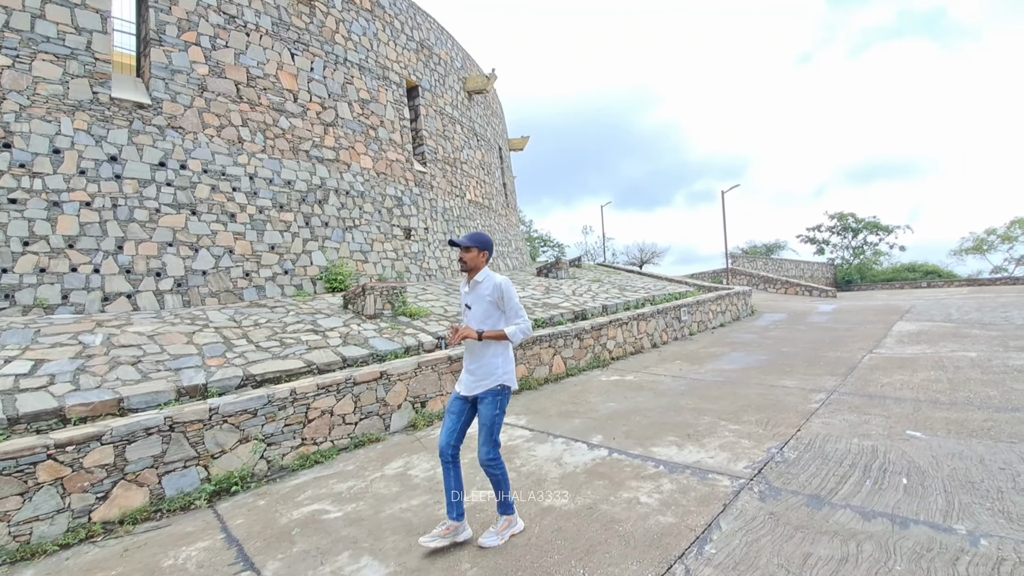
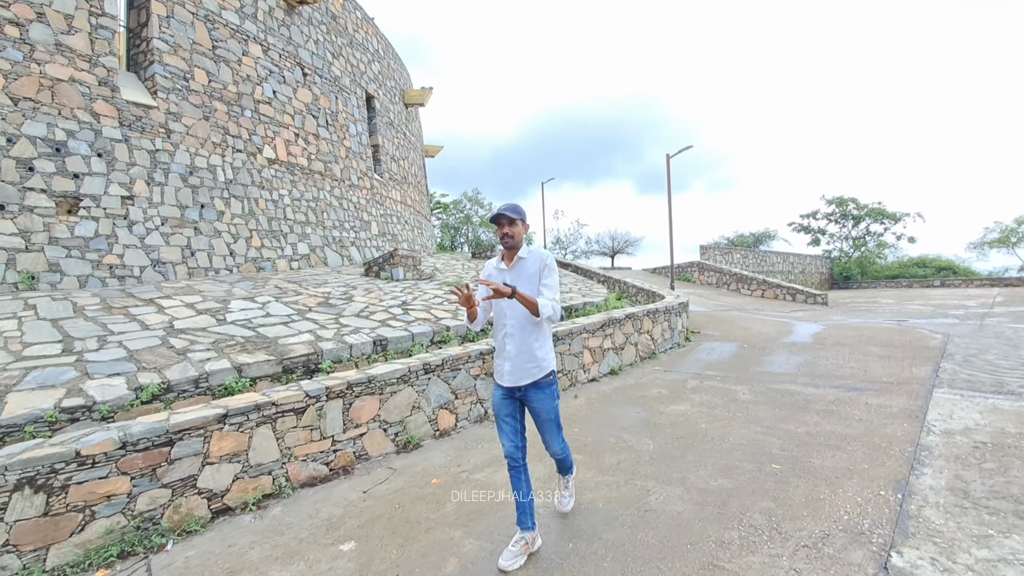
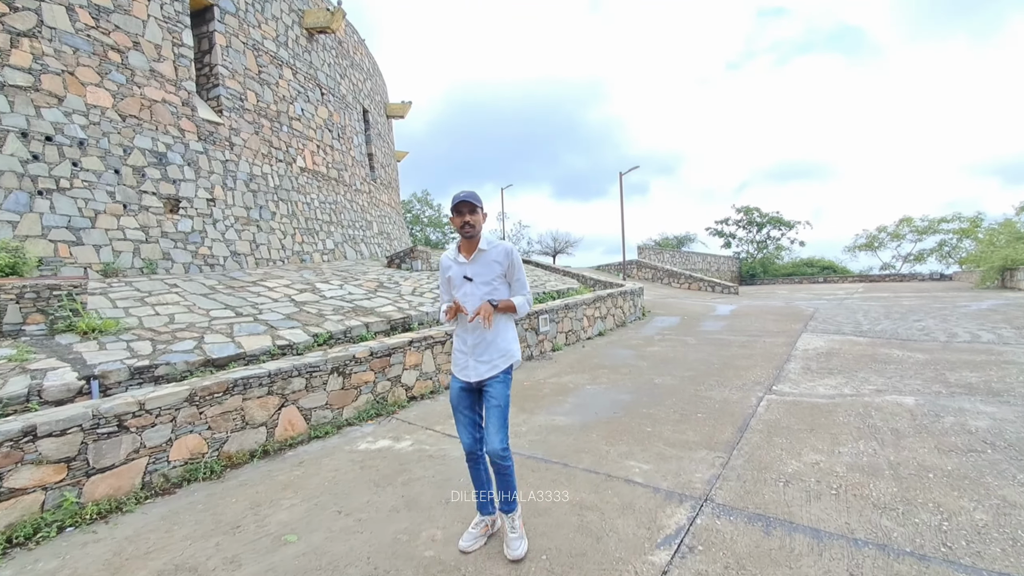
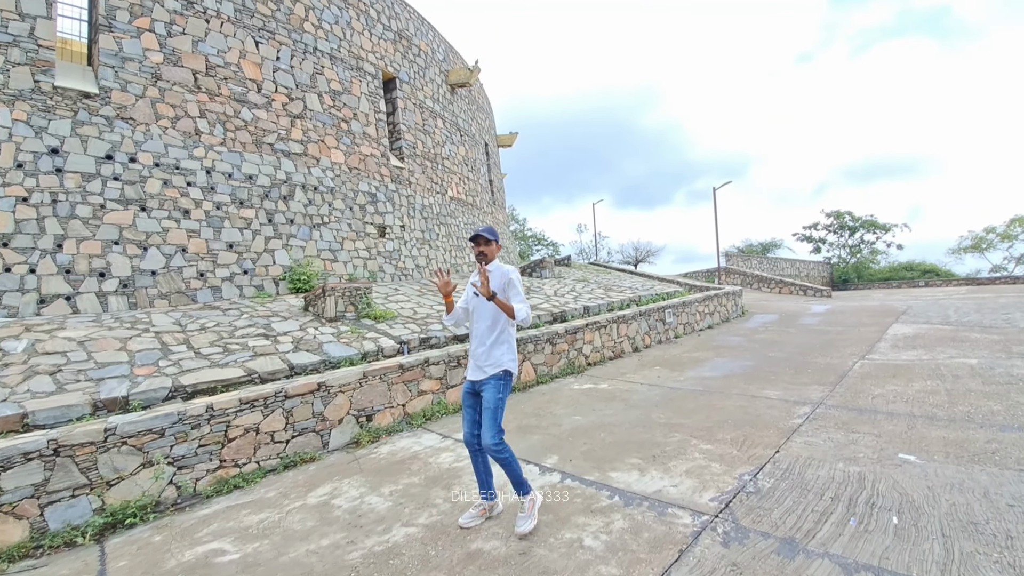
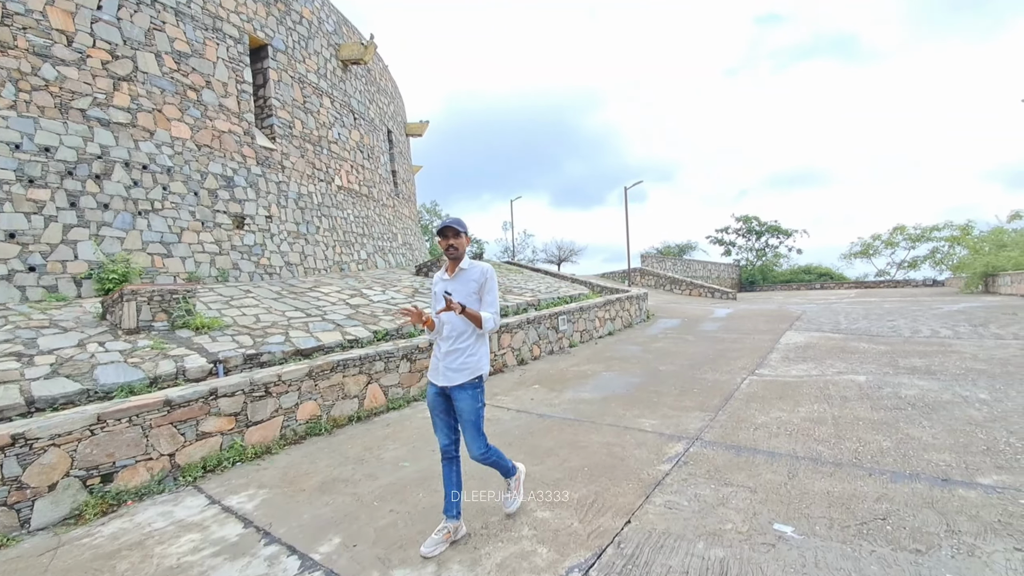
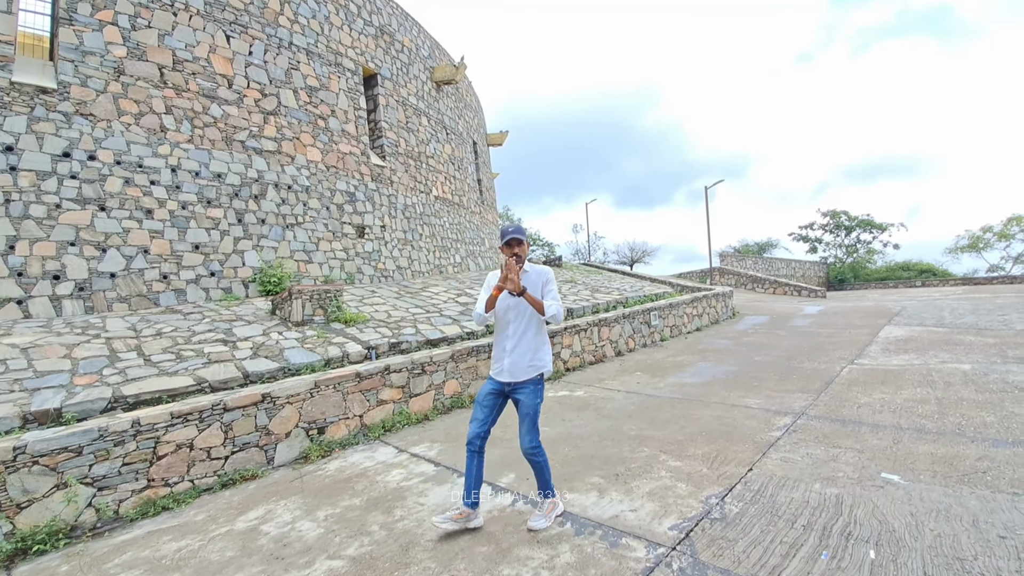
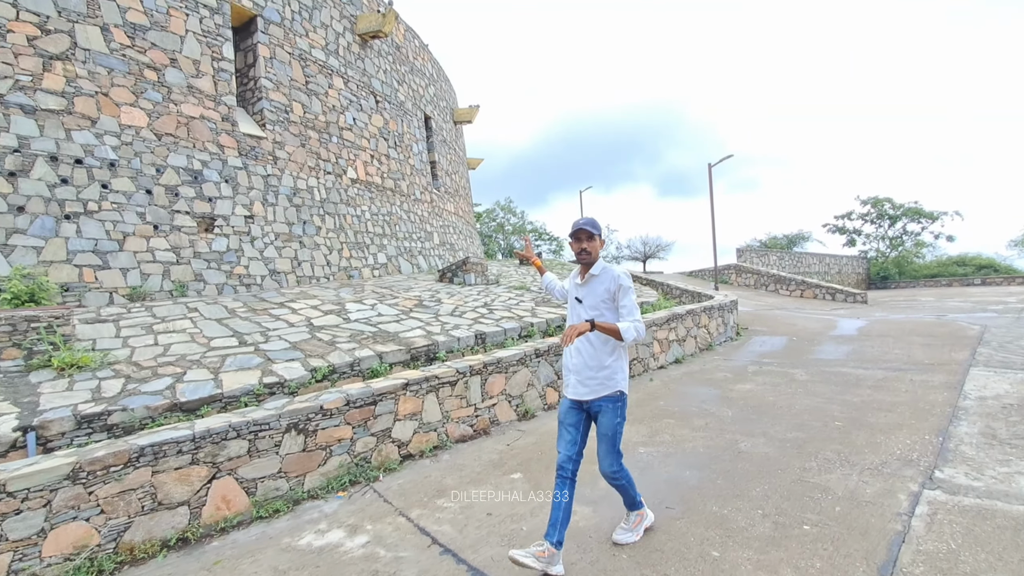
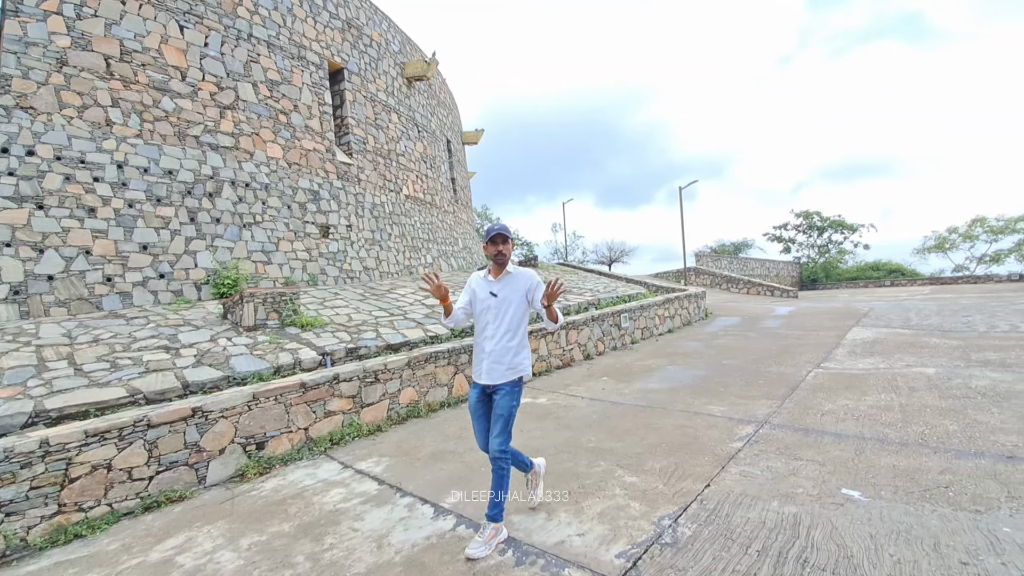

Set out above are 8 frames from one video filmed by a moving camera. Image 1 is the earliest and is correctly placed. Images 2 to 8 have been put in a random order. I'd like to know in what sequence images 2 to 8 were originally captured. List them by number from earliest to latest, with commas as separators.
4, 6, 8, 5, 3, 7, 2
